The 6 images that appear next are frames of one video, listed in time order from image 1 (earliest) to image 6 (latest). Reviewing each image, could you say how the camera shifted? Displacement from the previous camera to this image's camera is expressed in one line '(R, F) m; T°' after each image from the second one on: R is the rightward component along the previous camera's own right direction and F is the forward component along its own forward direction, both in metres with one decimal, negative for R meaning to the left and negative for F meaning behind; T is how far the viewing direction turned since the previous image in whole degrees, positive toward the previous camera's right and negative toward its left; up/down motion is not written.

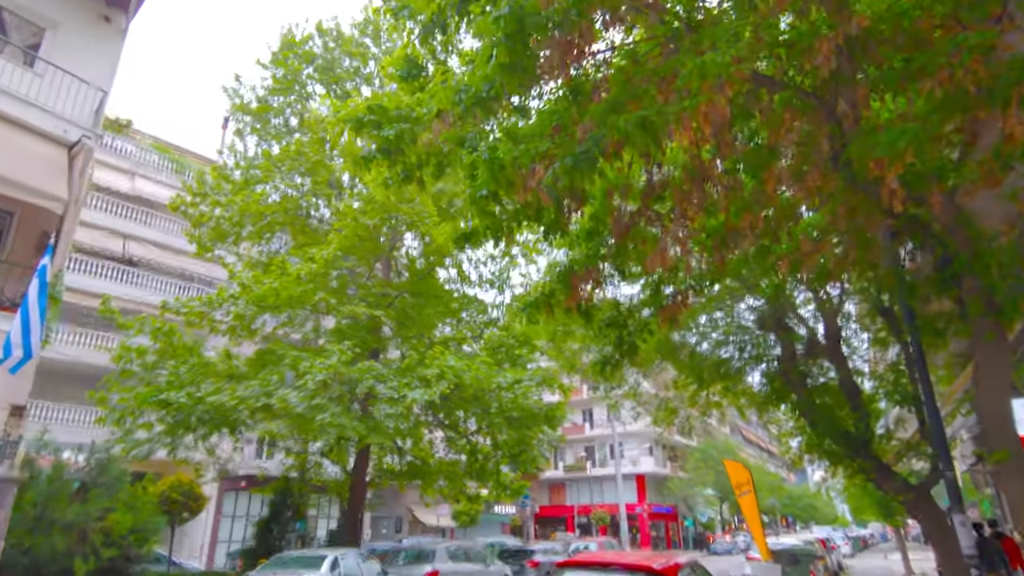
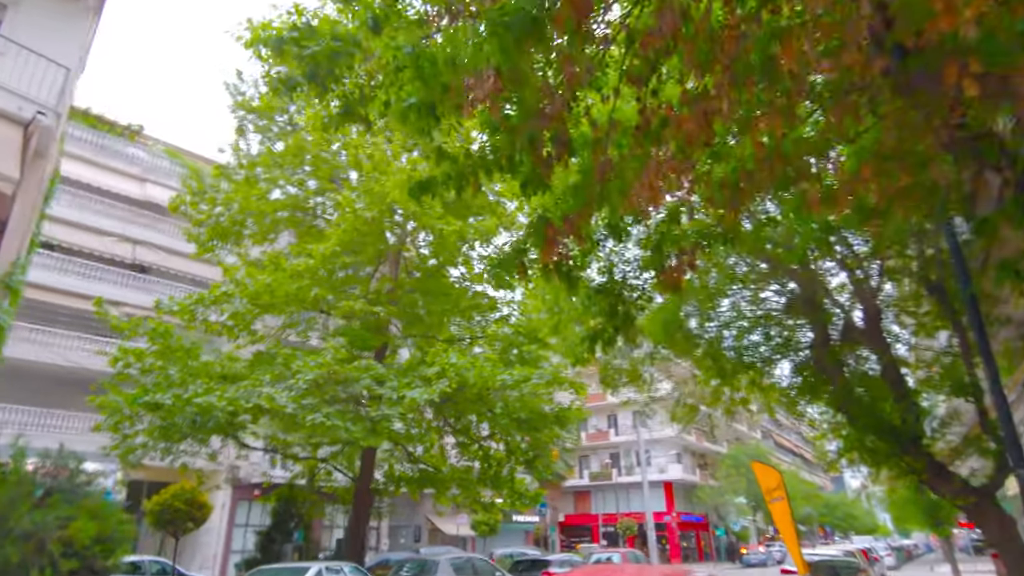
(+0.3, +0.8) m; -2°
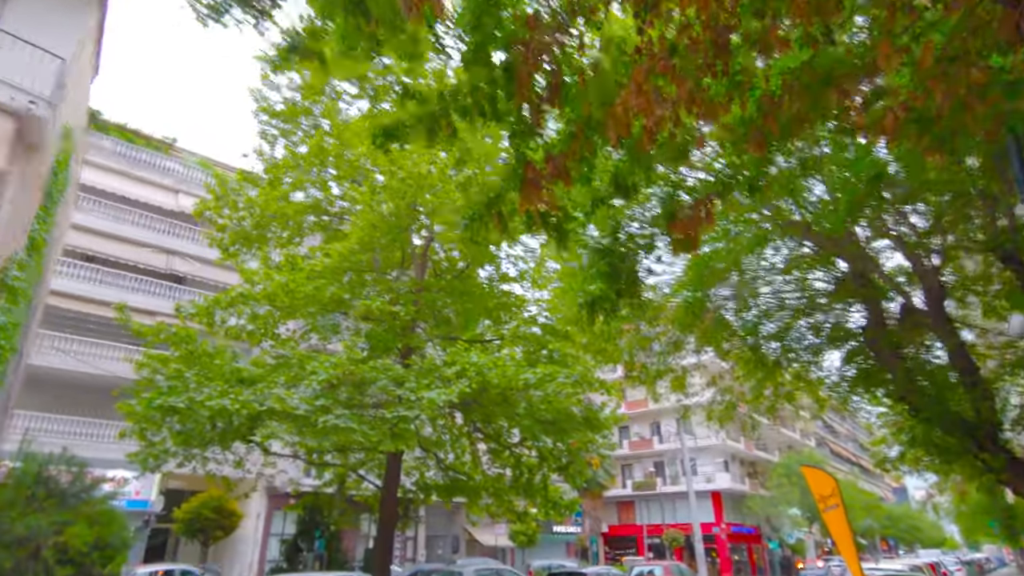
(+0.3, +0.6) m; -4°
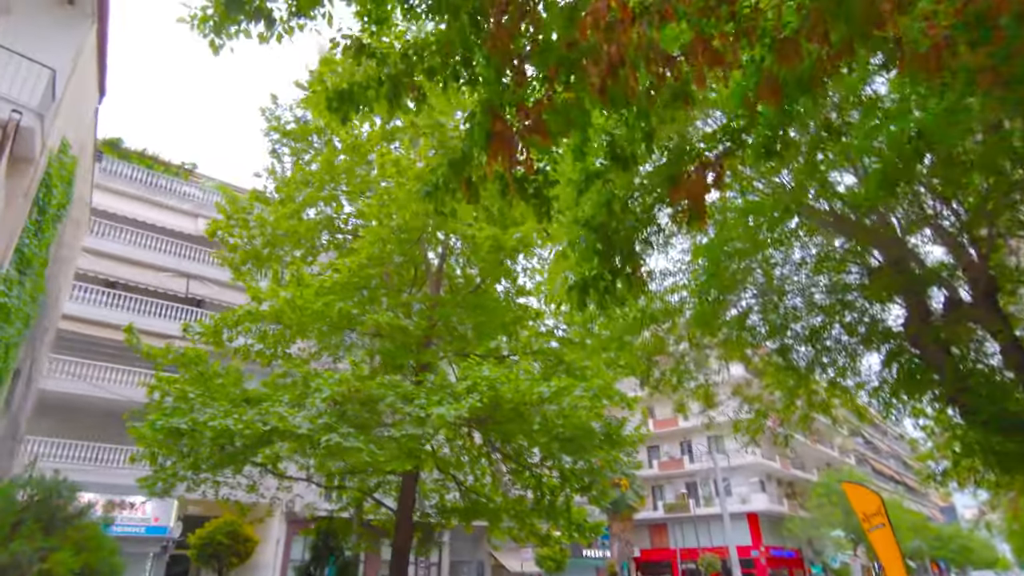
(+0.2, +0.5) m; -2°
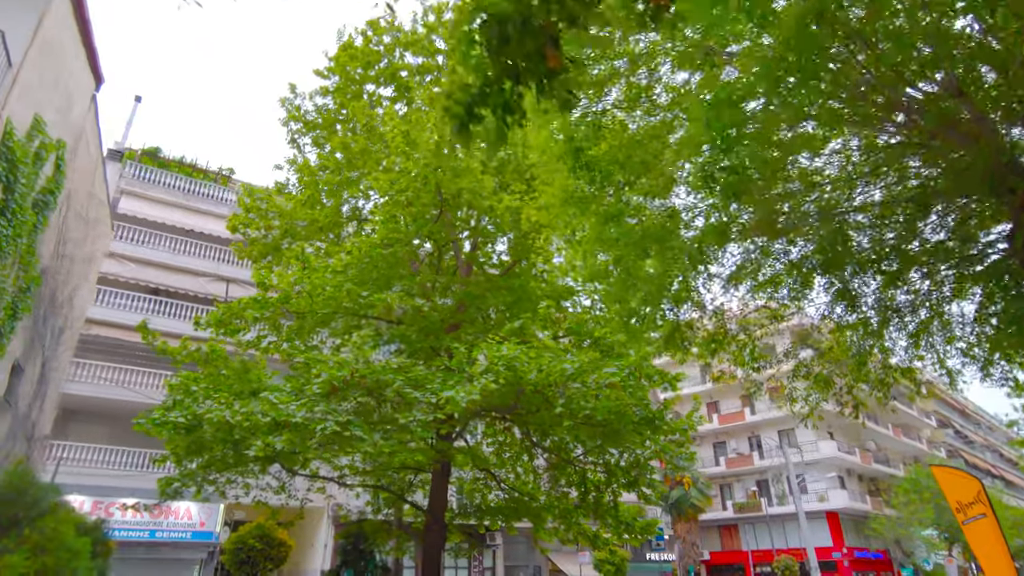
(+0.5, +1.1) m; -5°
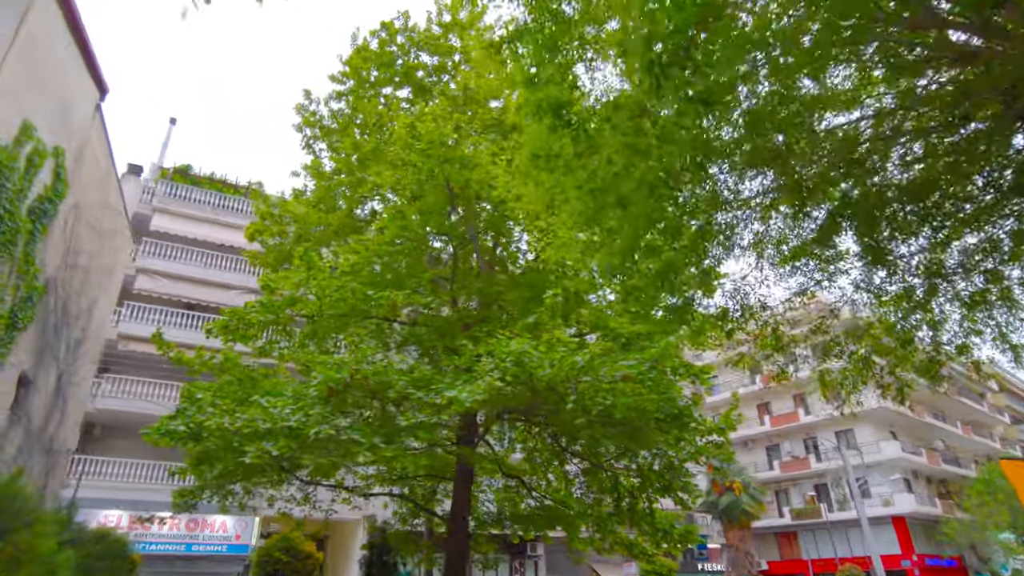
(+0.5, +0.6) m; -4°
